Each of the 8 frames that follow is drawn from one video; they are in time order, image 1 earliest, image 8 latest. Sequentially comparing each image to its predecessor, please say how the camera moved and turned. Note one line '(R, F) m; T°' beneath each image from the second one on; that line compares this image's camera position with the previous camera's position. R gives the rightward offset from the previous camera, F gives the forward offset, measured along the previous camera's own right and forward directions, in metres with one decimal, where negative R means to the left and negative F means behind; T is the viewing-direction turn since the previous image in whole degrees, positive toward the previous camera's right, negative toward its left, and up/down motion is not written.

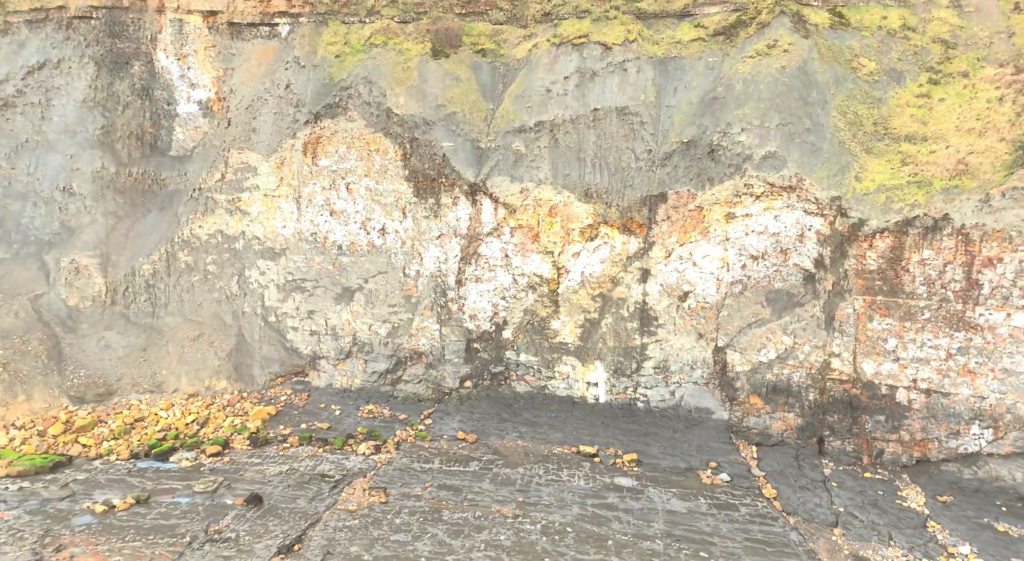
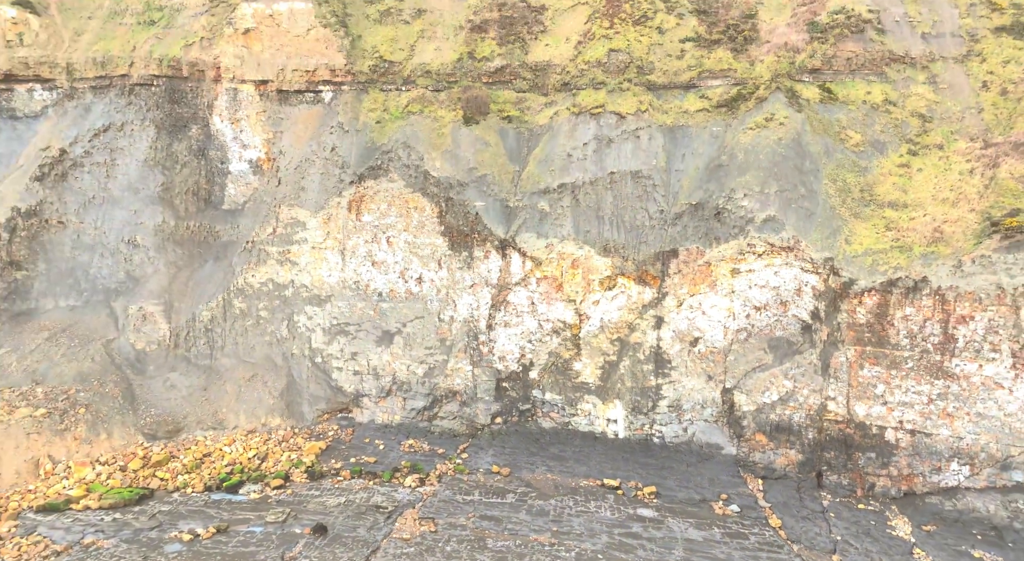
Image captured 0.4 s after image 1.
(-0.5, -1.4) m; 0°
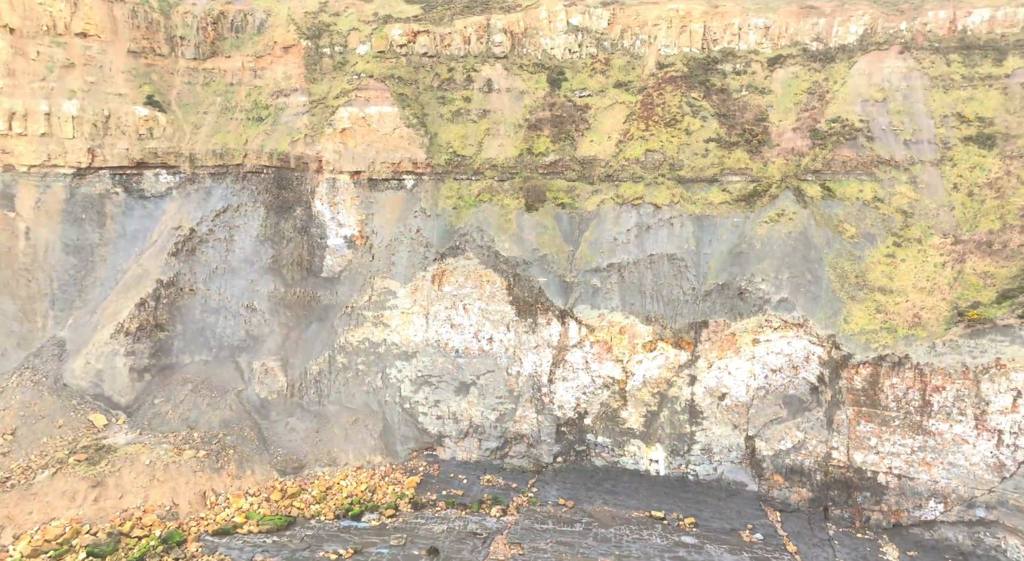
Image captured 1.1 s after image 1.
(-1.2, -3.1) m; -1°
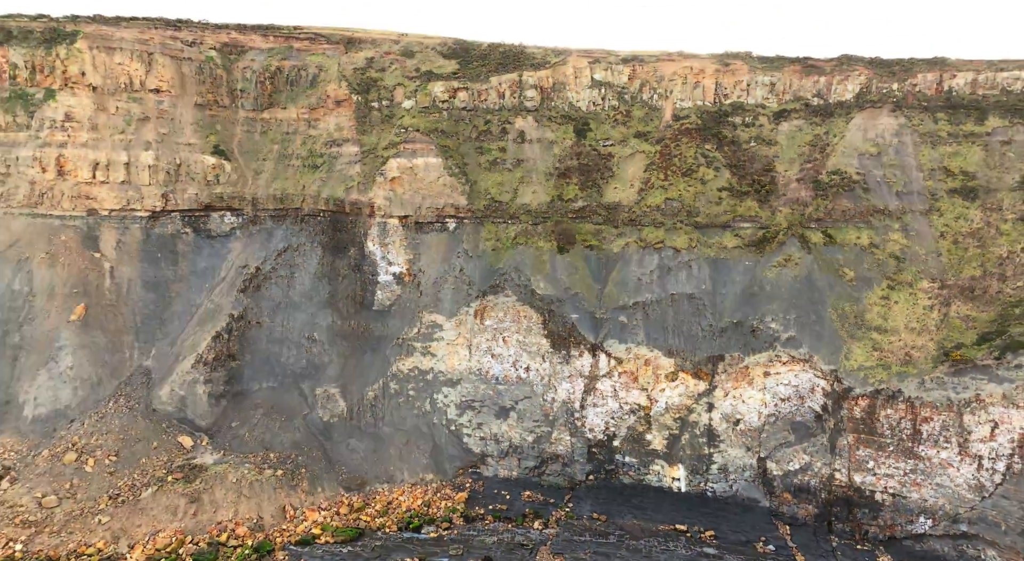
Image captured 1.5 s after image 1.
(-0.9, -2.1) m; -1°
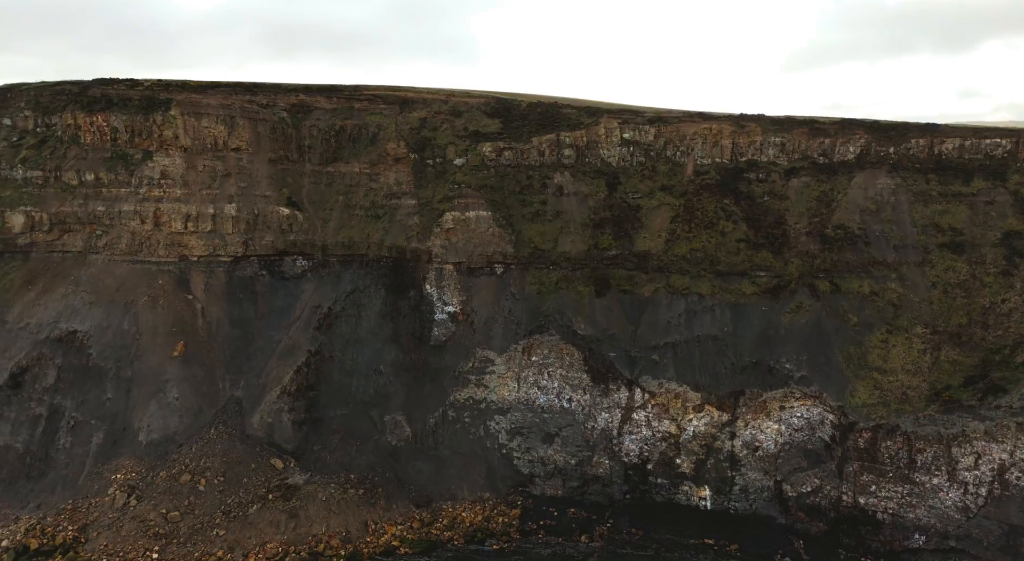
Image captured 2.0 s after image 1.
(-1.3, -2.9) m; -1°
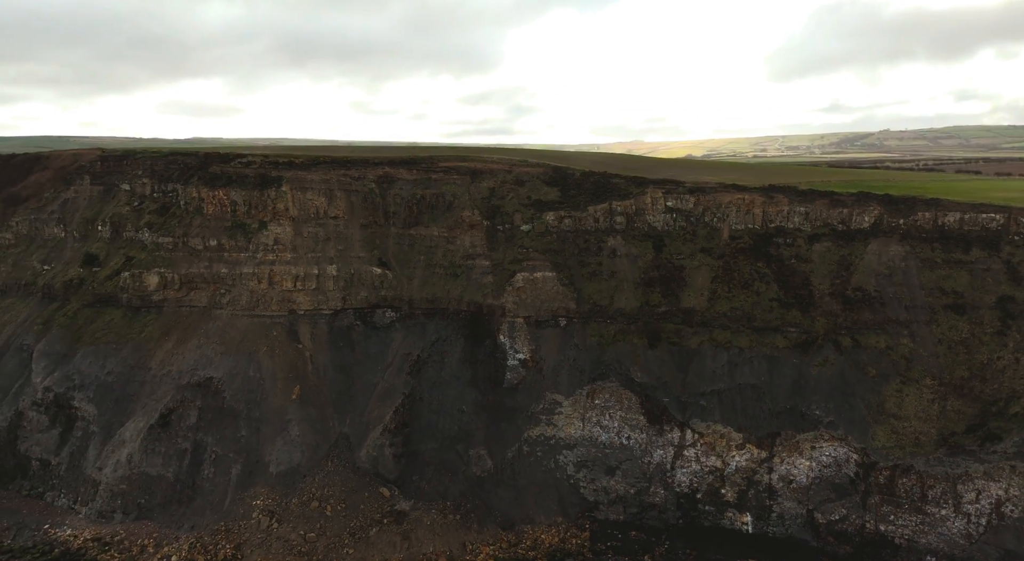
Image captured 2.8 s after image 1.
(-2.3, -4.1) m; -1°
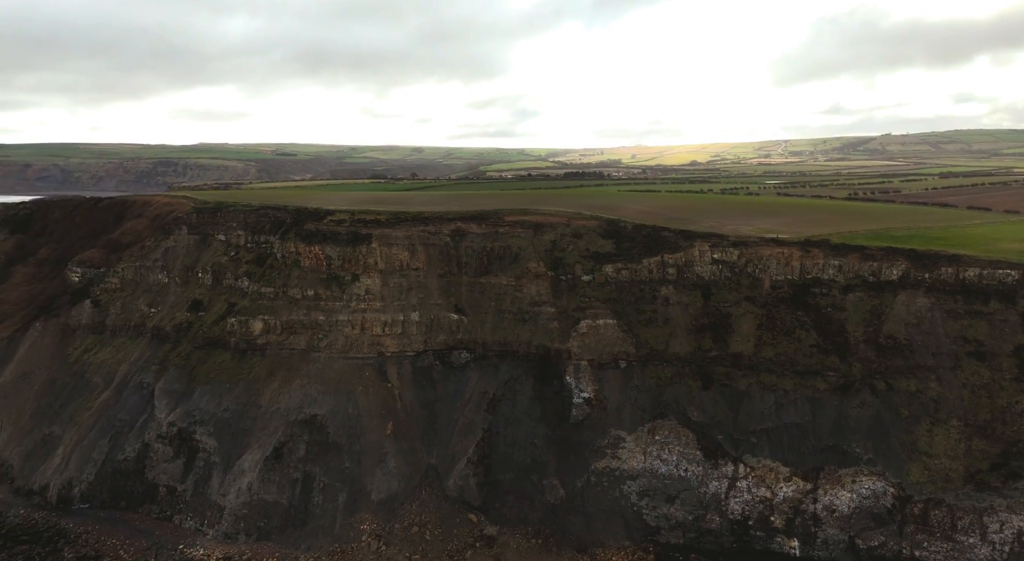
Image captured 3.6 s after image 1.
(-2.8, -3.7) m; -1°
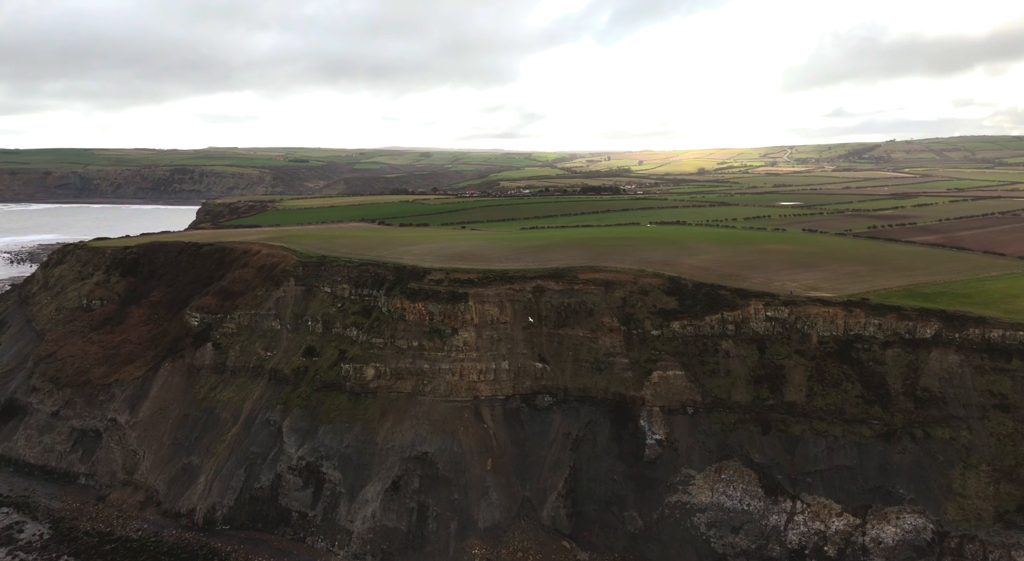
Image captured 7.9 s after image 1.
(-4.1, -5.1) m; -1°
